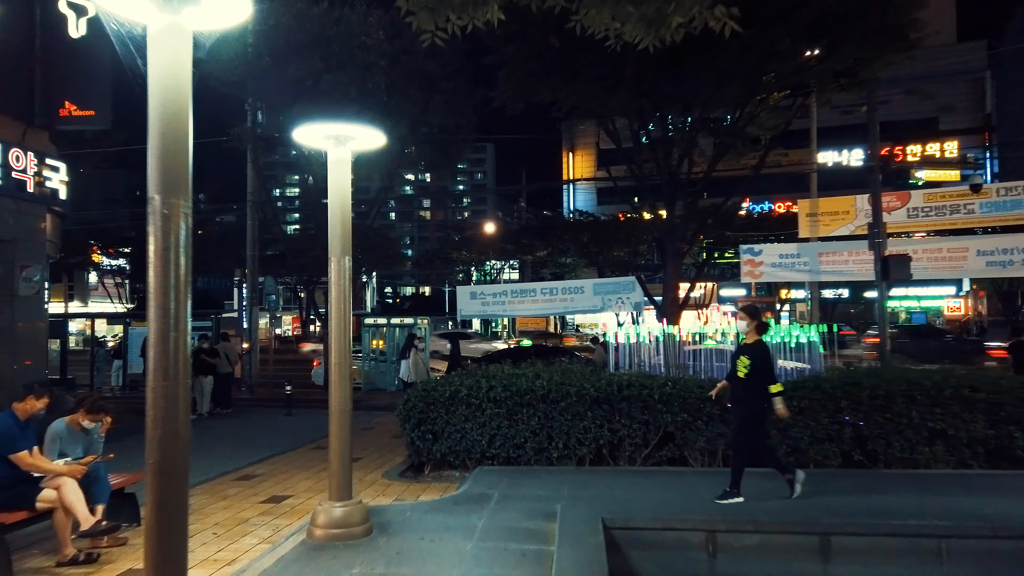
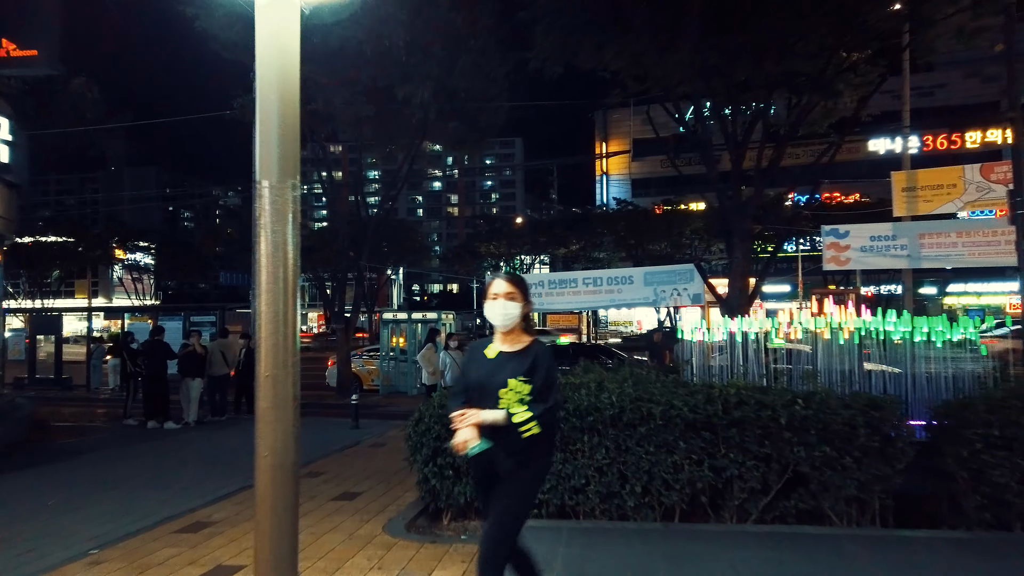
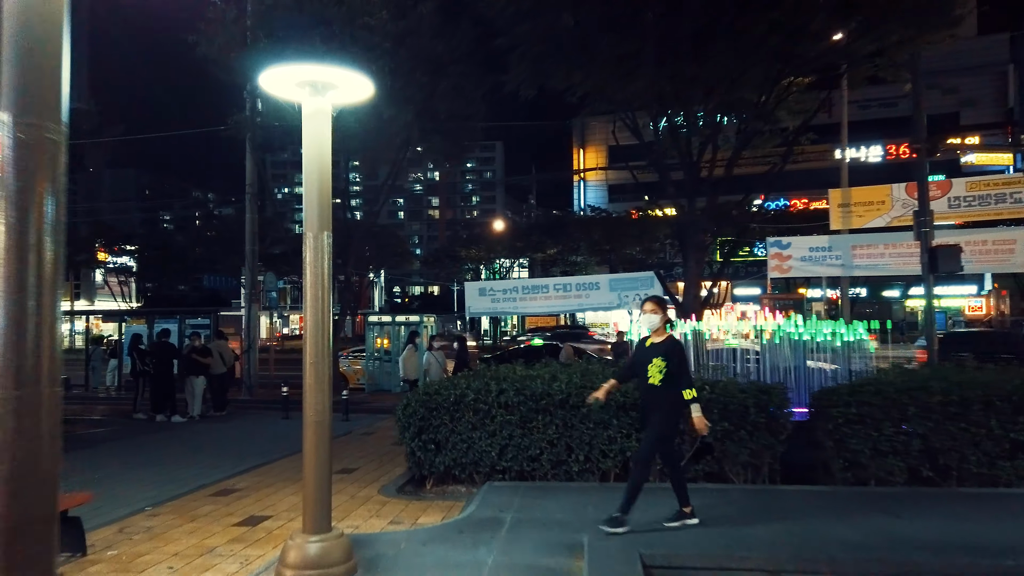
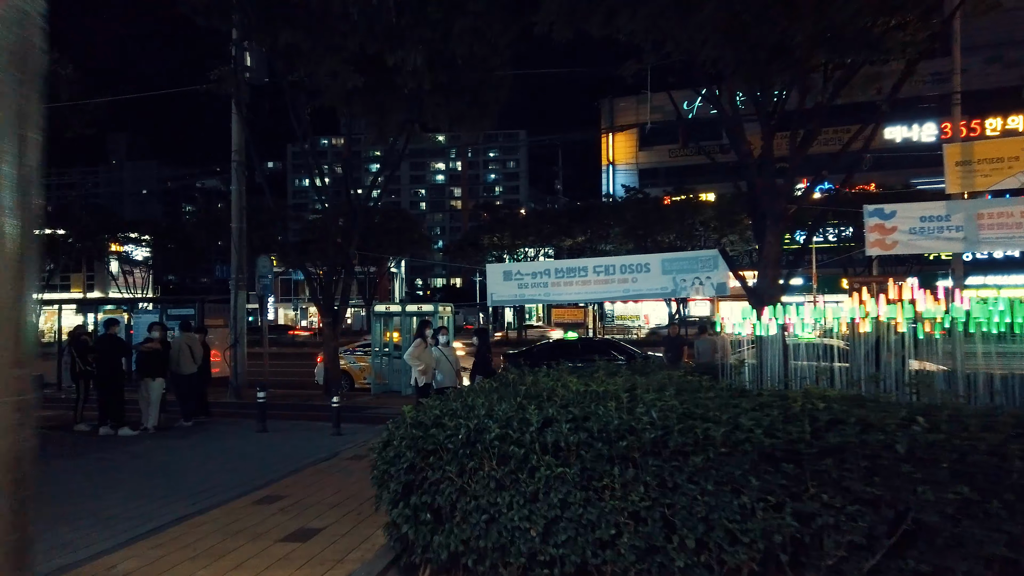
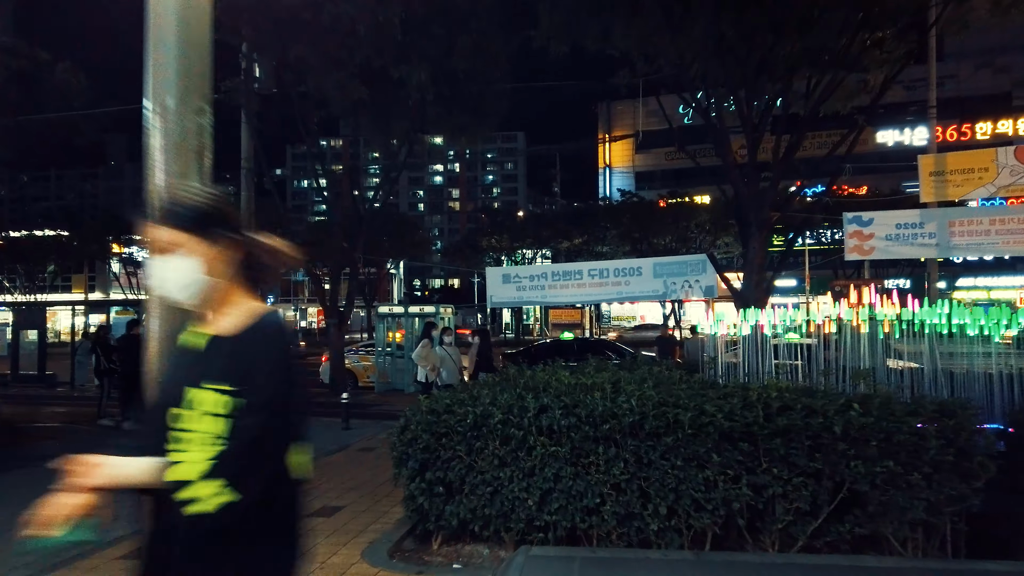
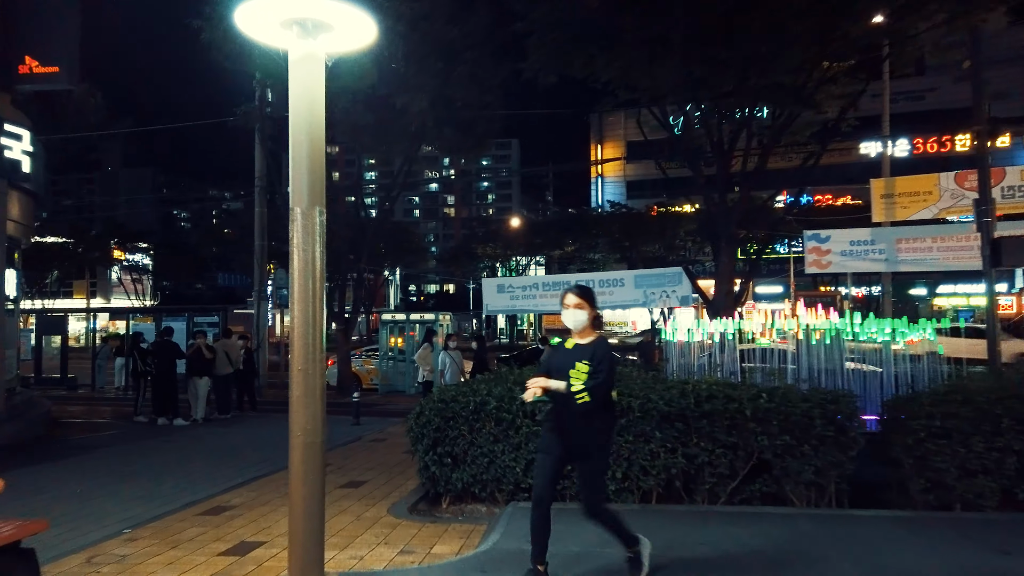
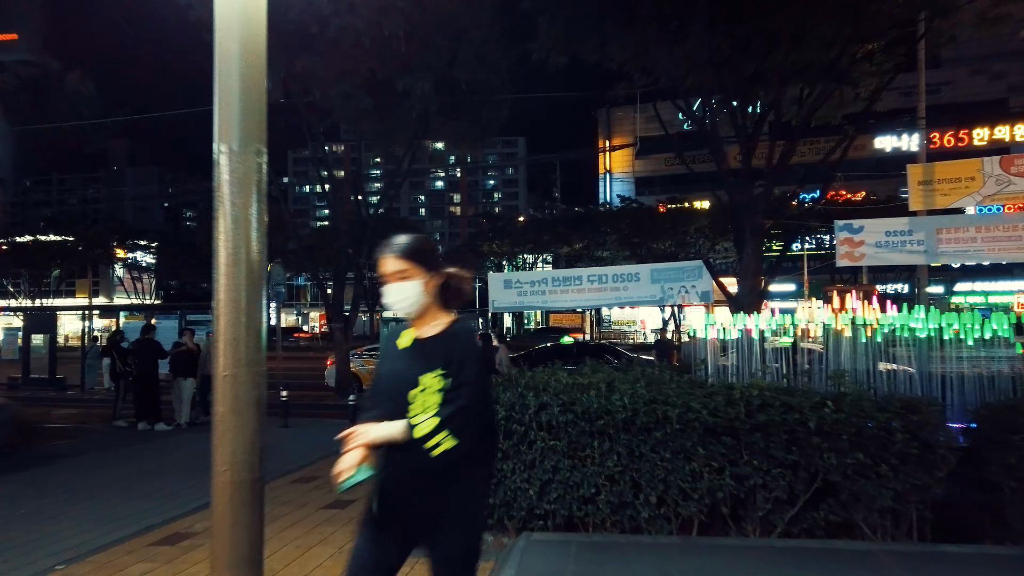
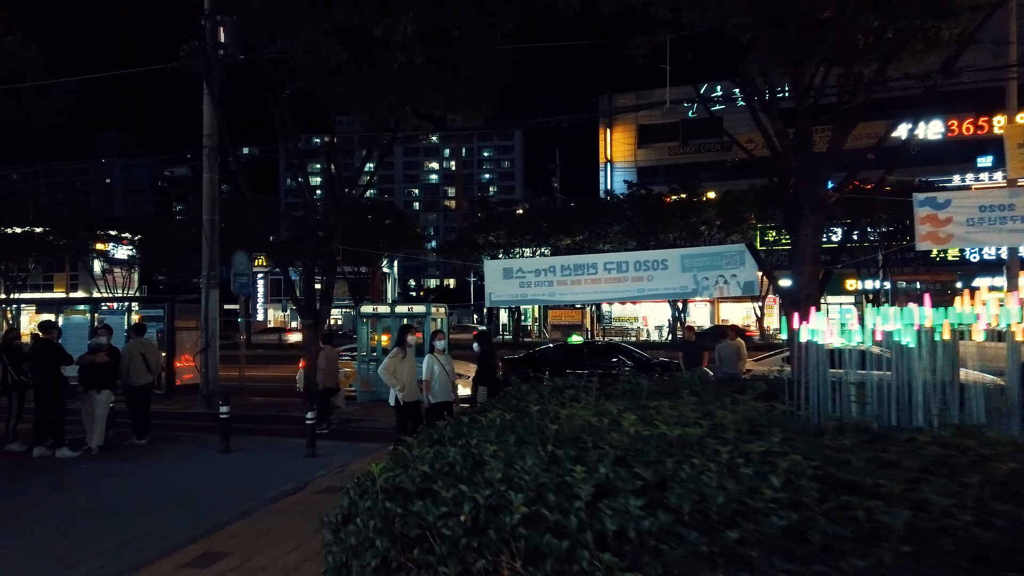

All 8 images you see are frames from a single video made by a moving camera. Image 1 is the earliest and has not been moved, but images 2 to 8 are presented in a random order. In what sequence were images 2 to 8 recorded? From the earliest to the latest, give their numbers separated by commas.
3, 6, 2, 7, 5, 4, 8
